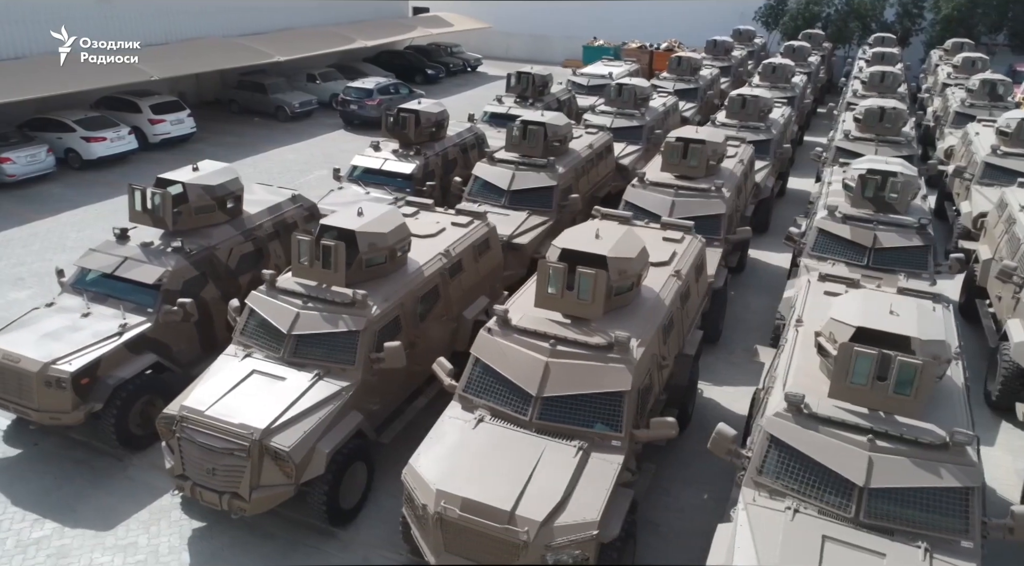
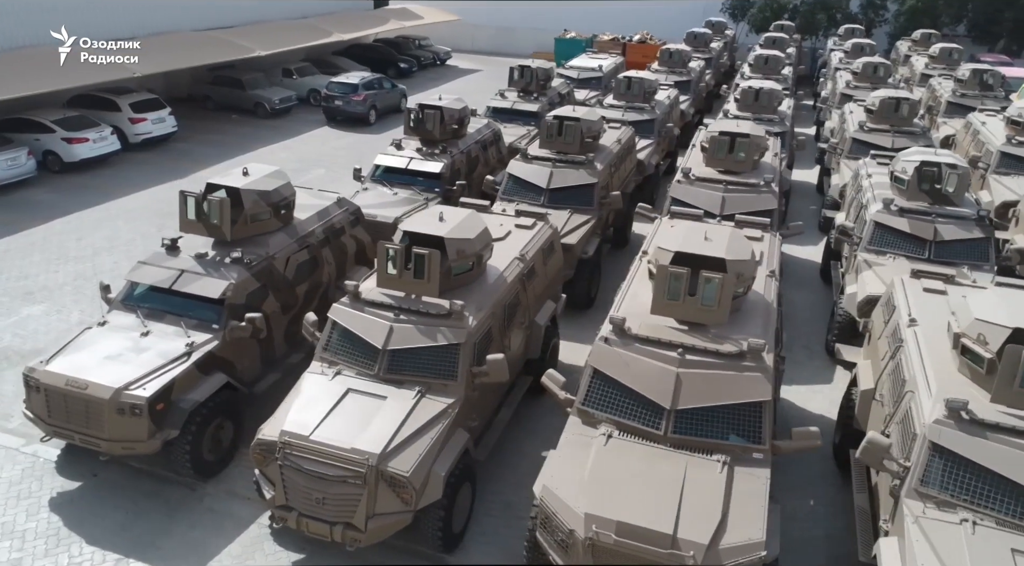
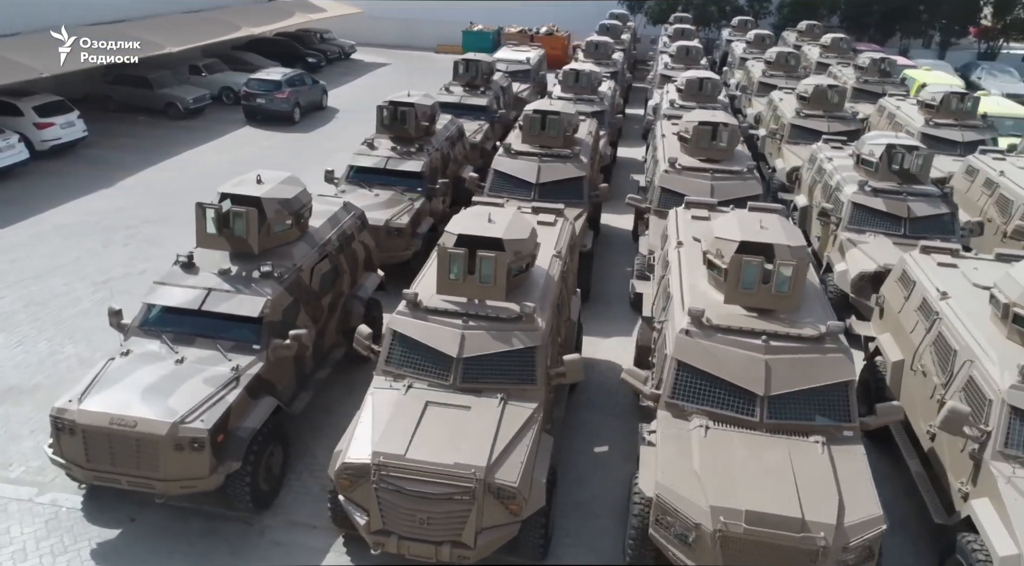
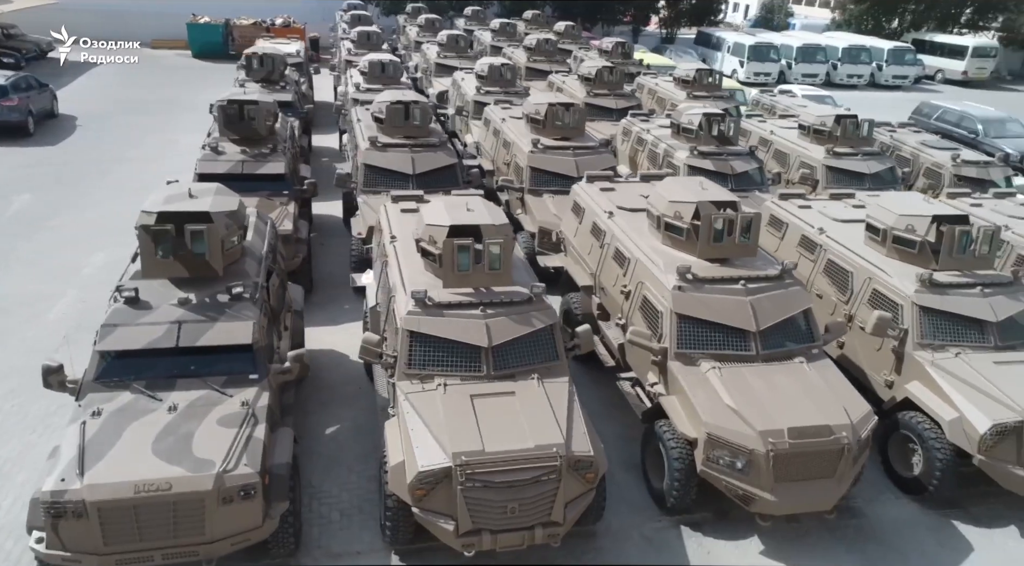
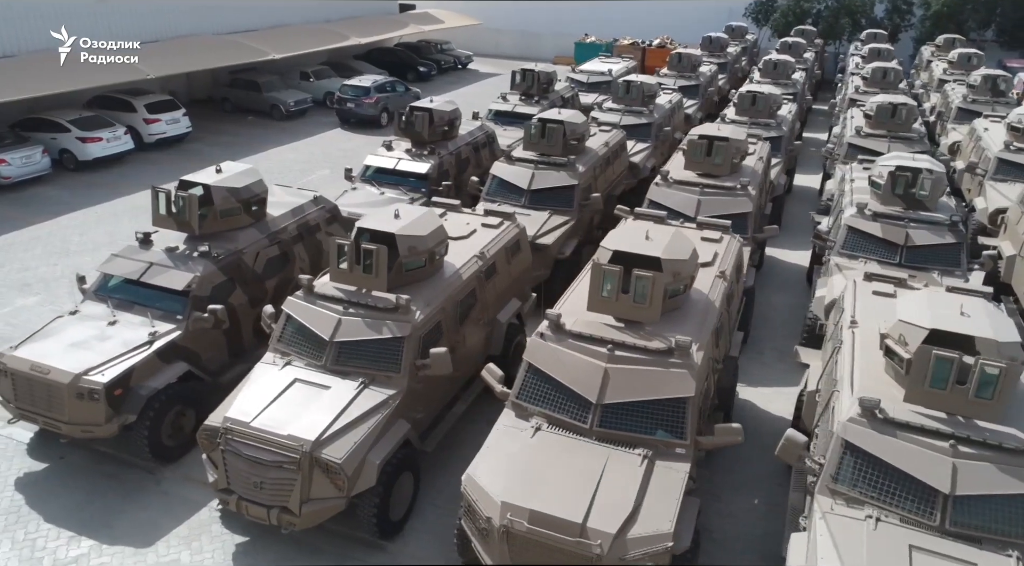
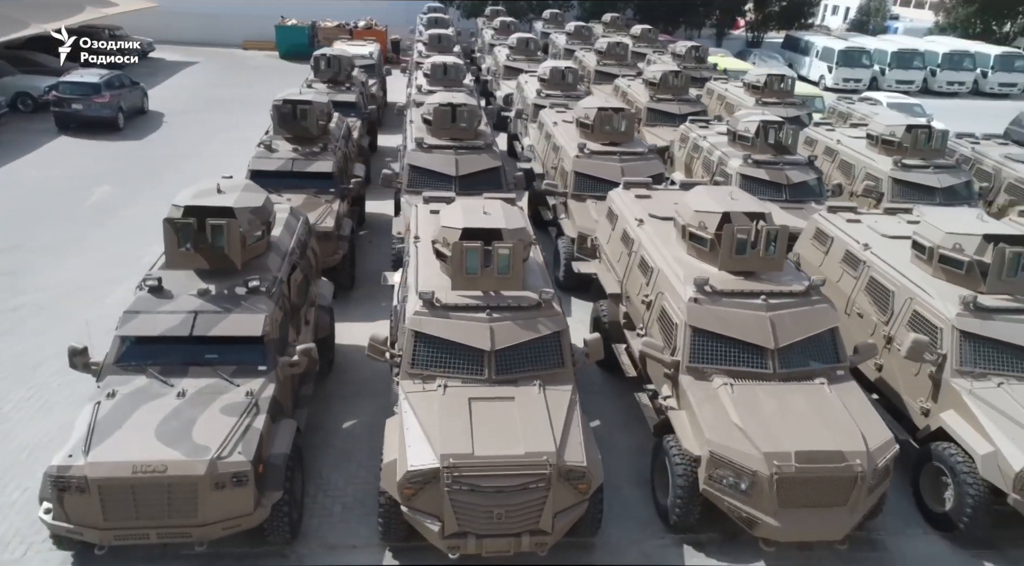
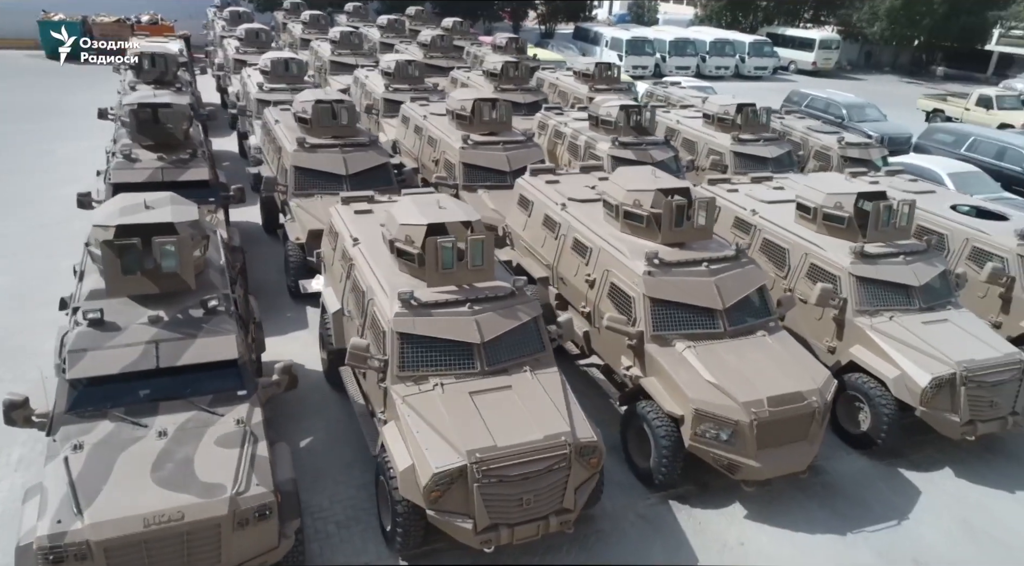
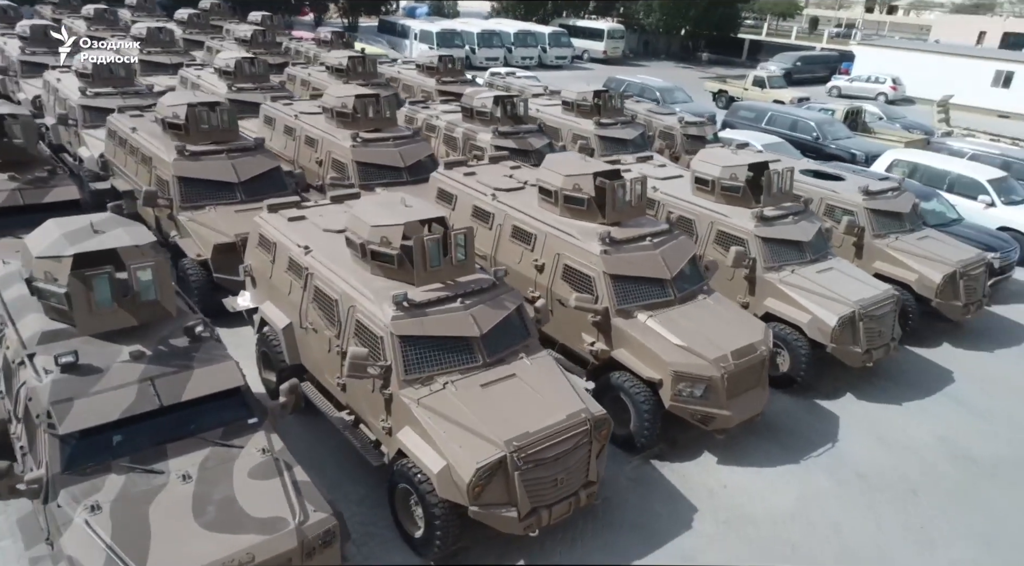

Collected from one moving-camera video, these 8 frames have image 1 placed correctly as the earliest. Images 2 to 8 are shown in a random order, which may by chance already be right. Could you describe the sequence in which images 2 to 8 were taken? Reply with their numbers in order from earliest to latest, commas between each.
5, 2, 3, 6, 4, 7, 8
